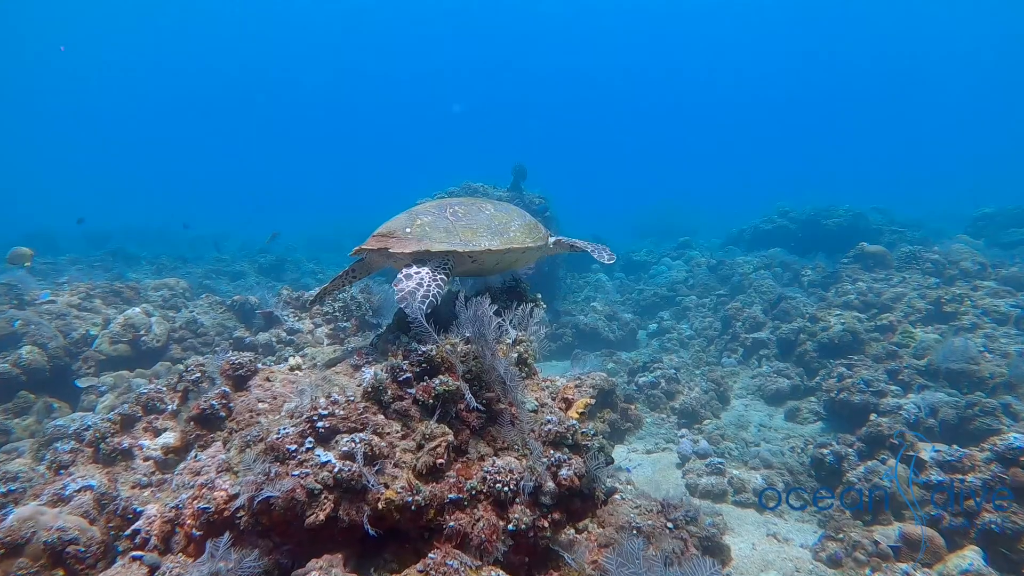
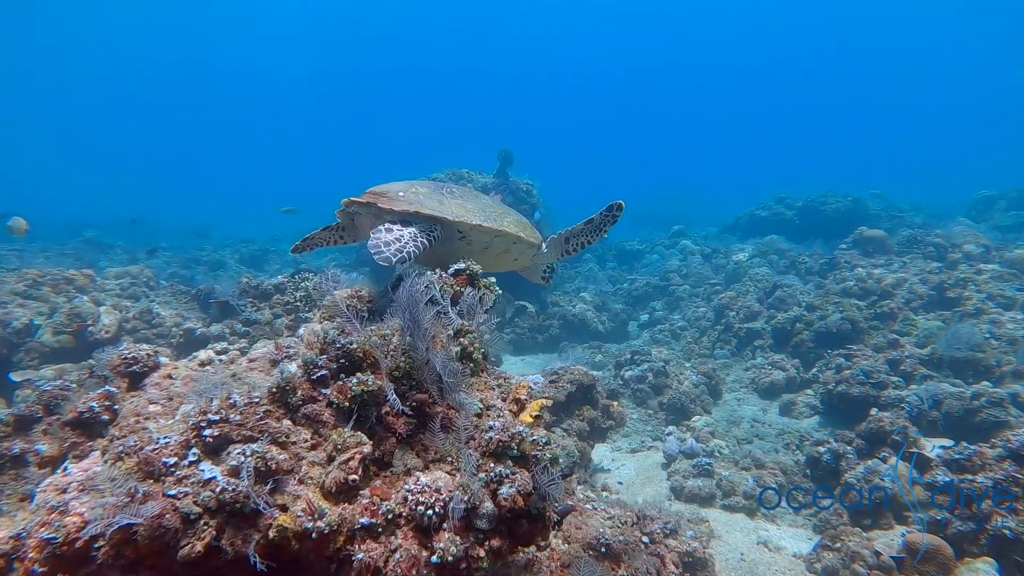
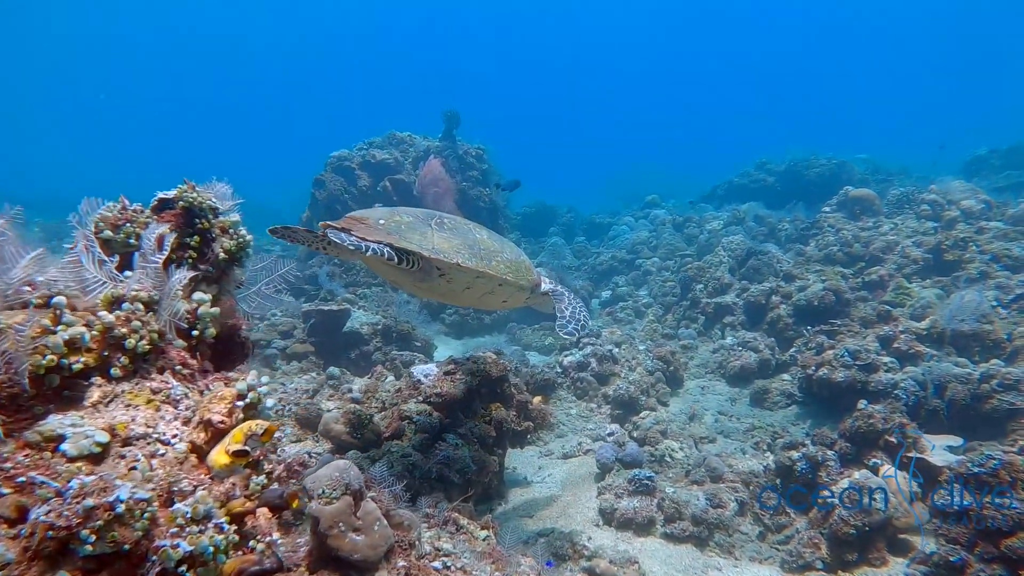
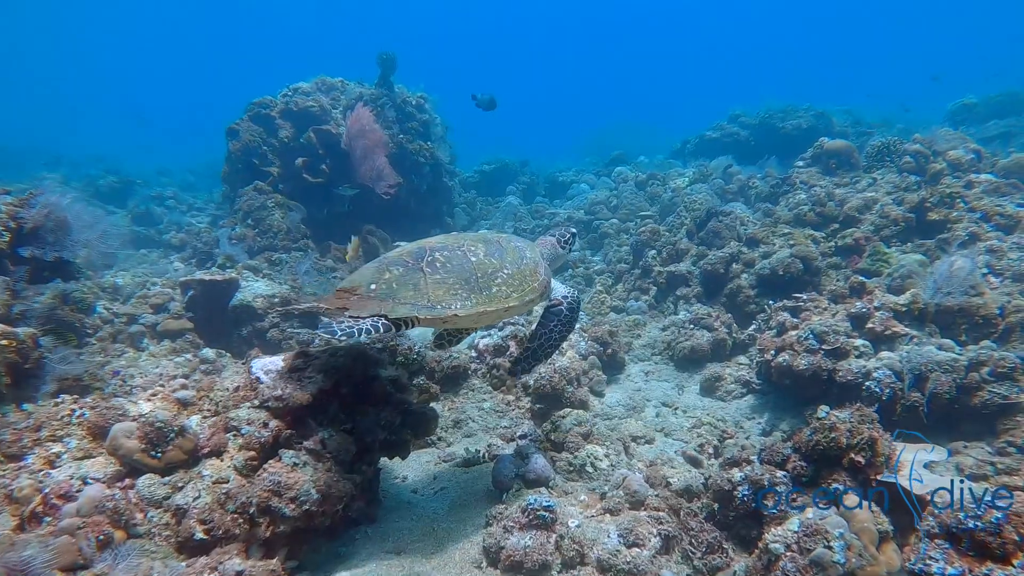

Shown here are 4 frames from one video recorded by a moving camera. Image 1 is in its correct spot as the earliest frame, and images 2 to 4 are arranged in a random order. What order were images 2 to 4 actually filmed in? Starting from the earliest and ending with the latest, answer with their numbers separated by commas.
2, 3, 4
